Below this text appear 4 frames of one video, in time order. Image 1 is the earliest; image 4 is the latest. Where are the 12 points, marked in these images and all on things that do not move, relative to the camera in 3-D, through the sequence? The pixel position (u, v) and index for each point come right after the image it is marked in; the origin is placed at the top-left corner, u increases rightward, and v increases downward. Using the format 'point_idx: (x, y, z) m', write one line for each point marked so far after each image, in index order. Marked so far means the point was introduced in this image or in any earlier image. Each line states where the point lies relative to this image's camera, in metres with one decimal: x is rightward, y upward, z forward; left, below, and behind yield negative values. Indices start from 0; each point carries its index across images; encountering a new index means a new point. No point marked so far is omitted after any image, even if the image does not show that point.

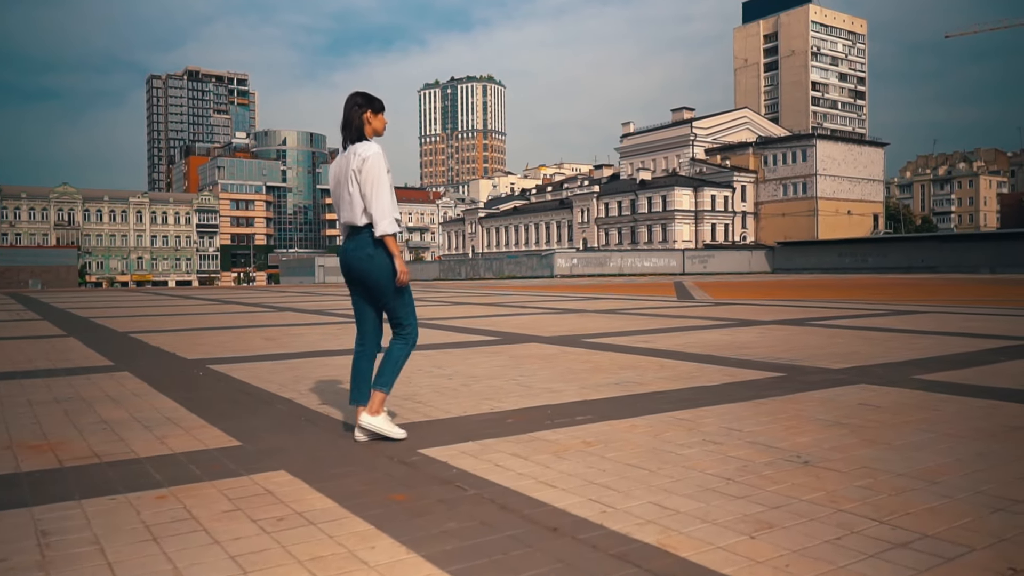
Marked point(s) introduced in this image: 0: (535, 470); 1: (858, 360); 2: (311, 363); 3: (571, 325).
0: (+0.1, -0.9, +3.8) m
1: (+3.7, -0.8, +8.0) m
2: (-2.1, -0.8, +7.8) m
3: (+1.0, -0.7, +13.2) m
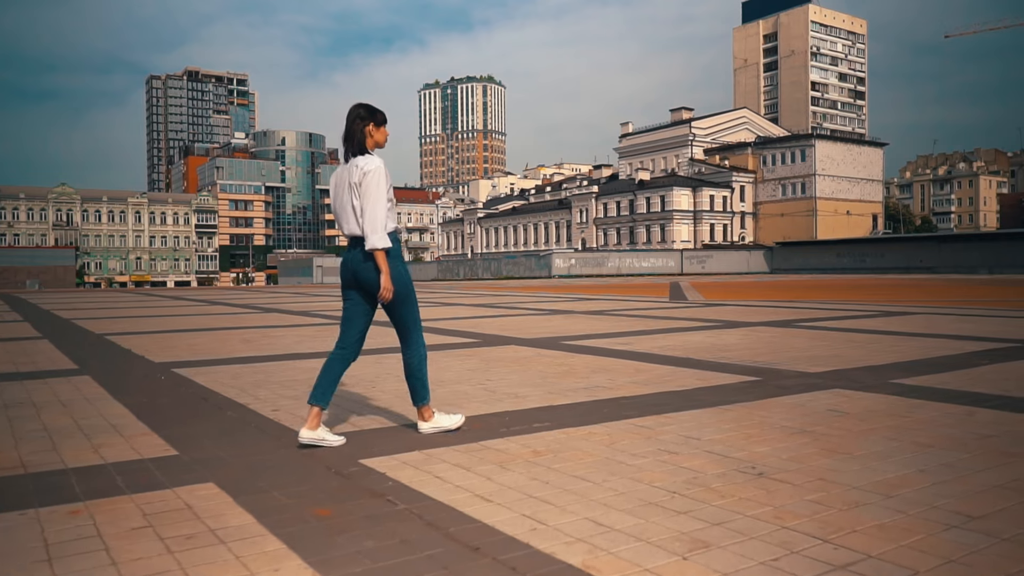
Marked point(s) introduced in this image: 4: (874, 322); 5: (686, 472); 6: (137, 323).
0: (-0.2, -0.9, +3.6) m
1: (+3.4, -0.8, +7.8) m
2: (-2.4, -0.8, +7.6) m
3: (+0.7, -0.7, +13.0) m
4: (+6.5, -0.6, +13.4) m
5: (+0.9, -0.9, +3.7) m
6: (-7.3, -0.7, +14.7) m
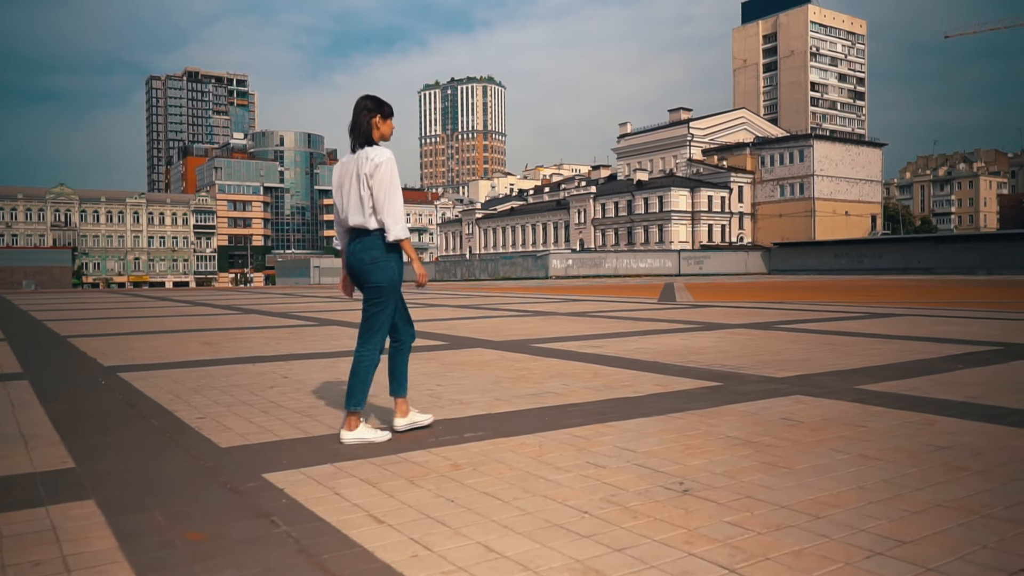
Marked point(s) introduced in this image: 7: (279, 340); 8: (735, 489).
0: (-0.6, -0.9, +3.3) m
1: (+2.9, -0.8, +7.5) m
2: (-2.8, -0.8, +7.3) m
3: (+0.3, -0.7, +12.7) m
4: (+6.0, -0.6, +13.1) m
5: (+0.4, -0.9, +3.5) m
6: (-7.7, -0.7, +14.5) m
7: (-3.4, -0.7, +10.9) m
8: (+1.0, -0.9, +3.4) m
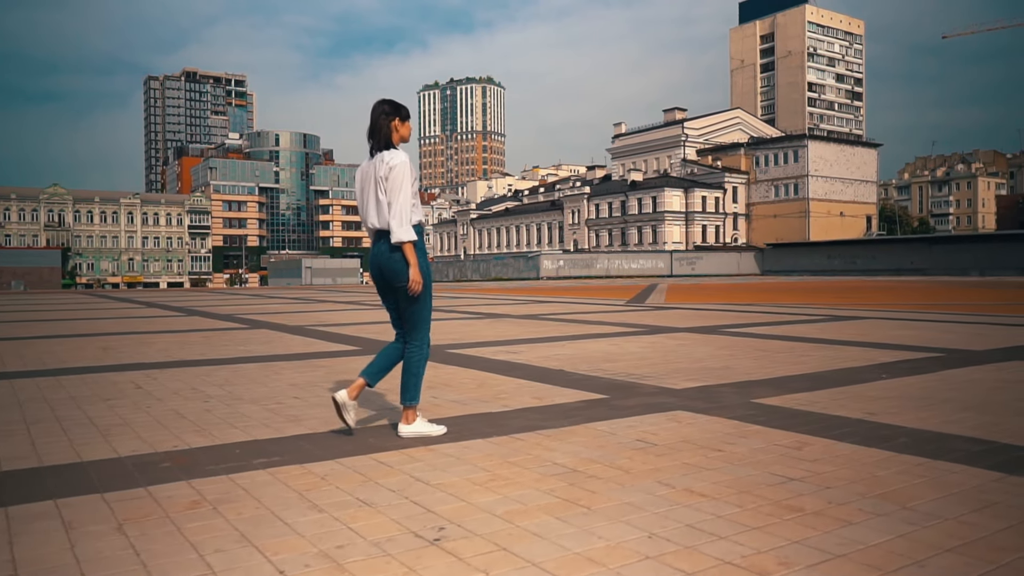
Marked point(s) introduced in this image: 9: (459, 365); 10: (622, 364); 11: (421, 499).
0: (-1.7, -1.0, +2.7) m
1: (+1.9, -0.8, +6.9) m
2: (-3.8, -0.8, +6.7) m
3: (-0.7, -0.7, +12.1) m
4: (+5.0, -0.7, +12.5) m
5: (-0.6, -0.9, +2.9) m
6: (-8.8, -0.7, +13.9) m
7: (-4.4, -0.8, +10.3) m
8: (0.0, -0.9, +2.8) m
9: (-0.6, -0.8, +7.9) m
10: (+1.2, -0.8, +7.9) m
11: (-0.4, -0.9, +3.3) m
